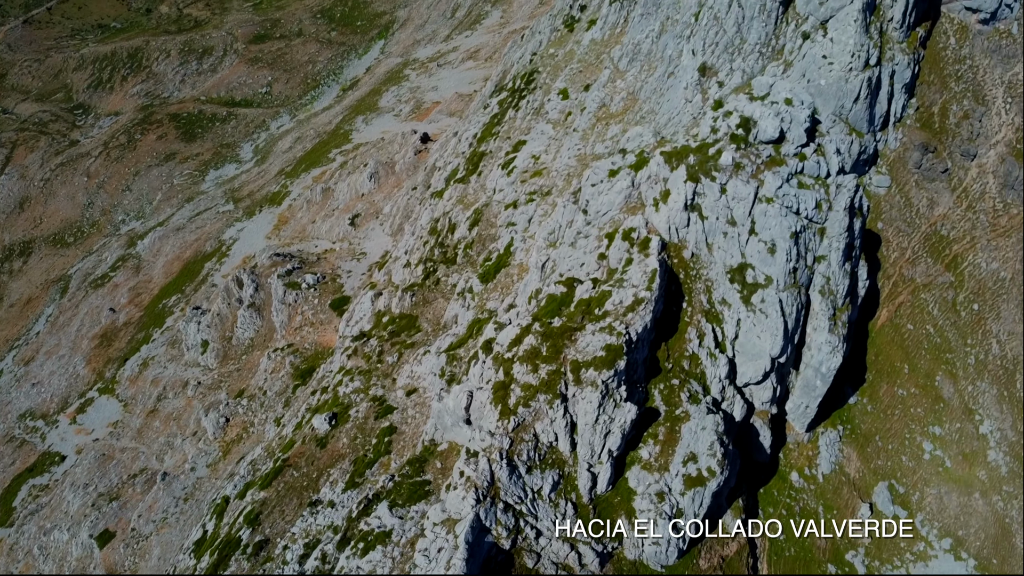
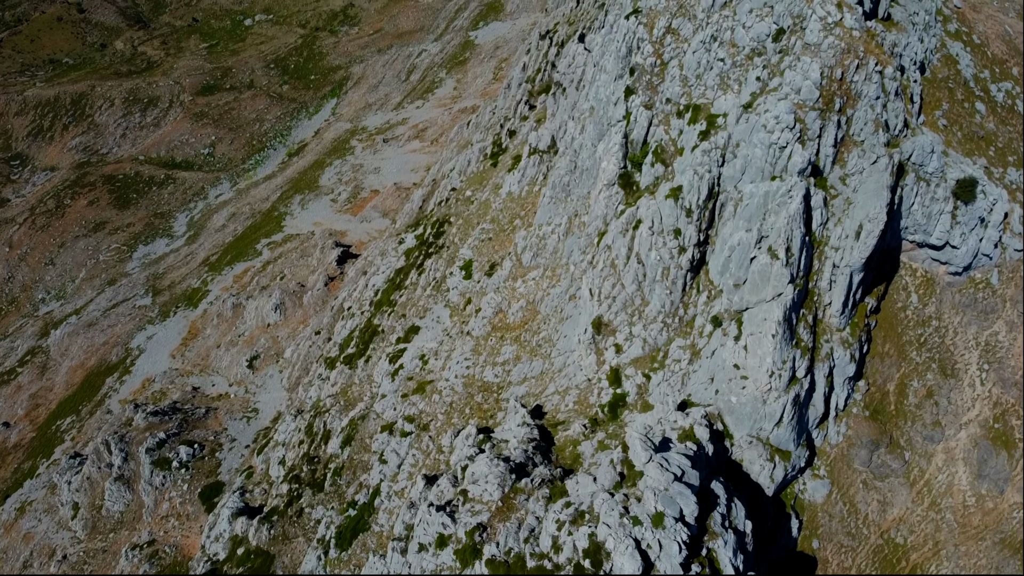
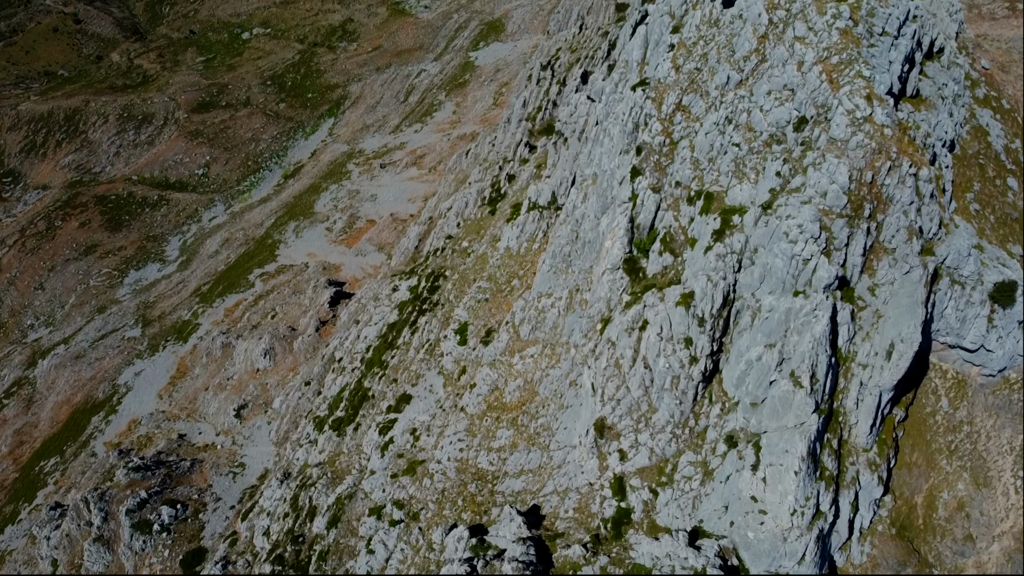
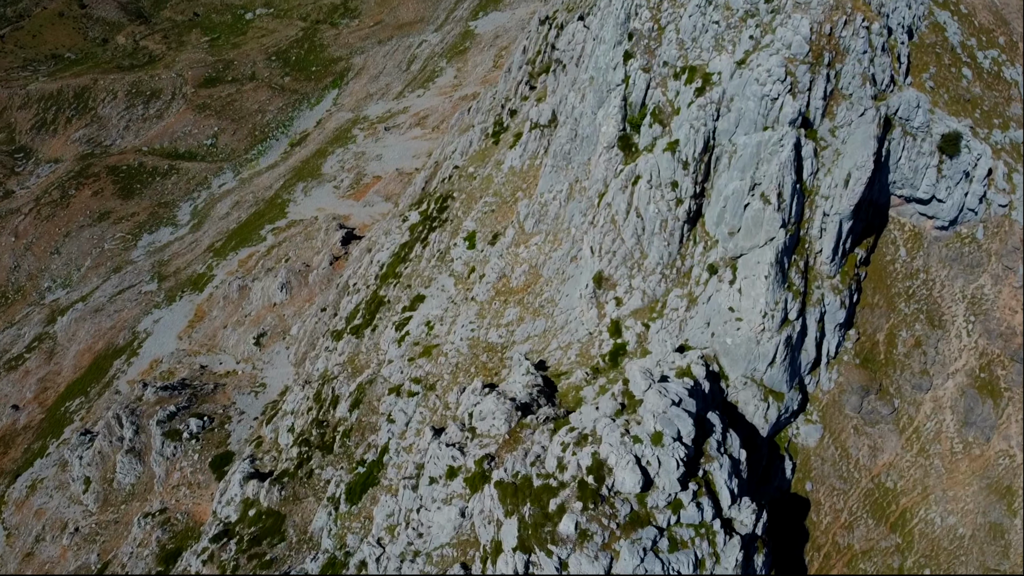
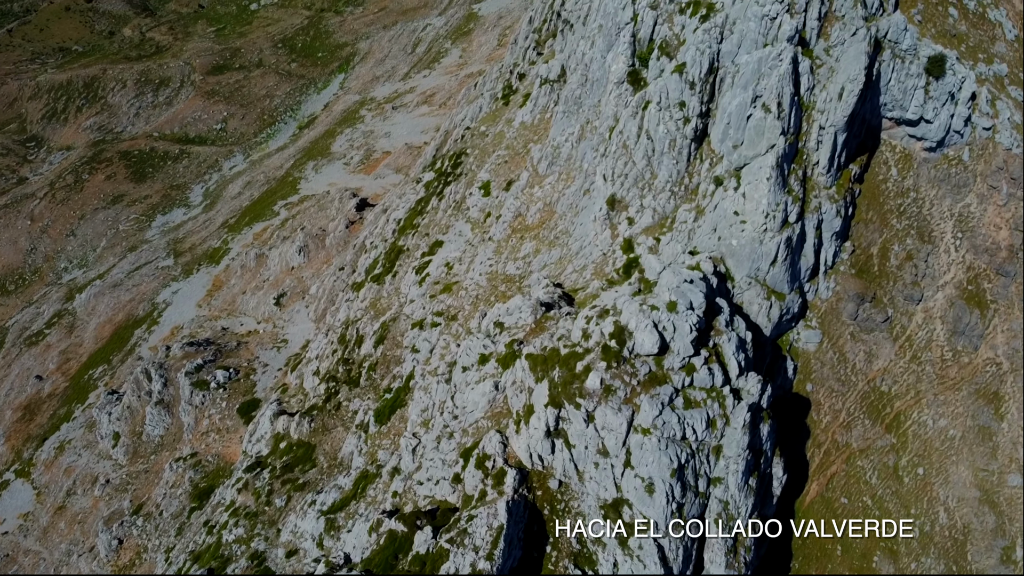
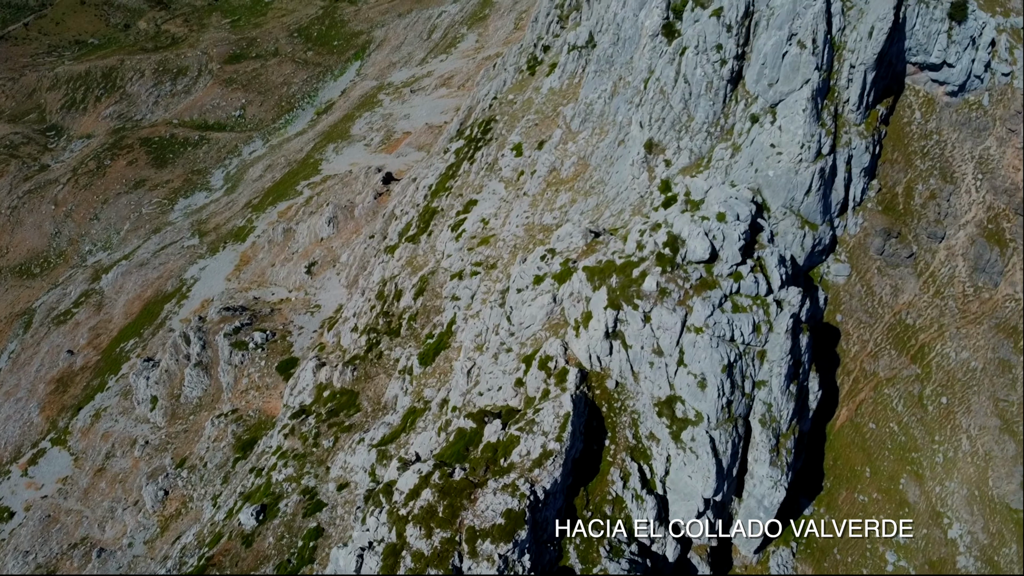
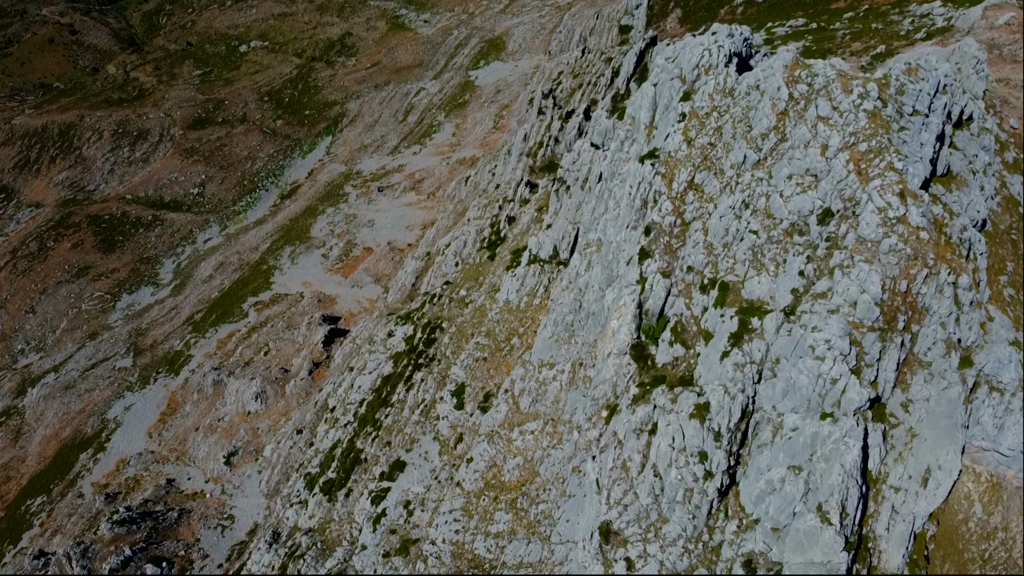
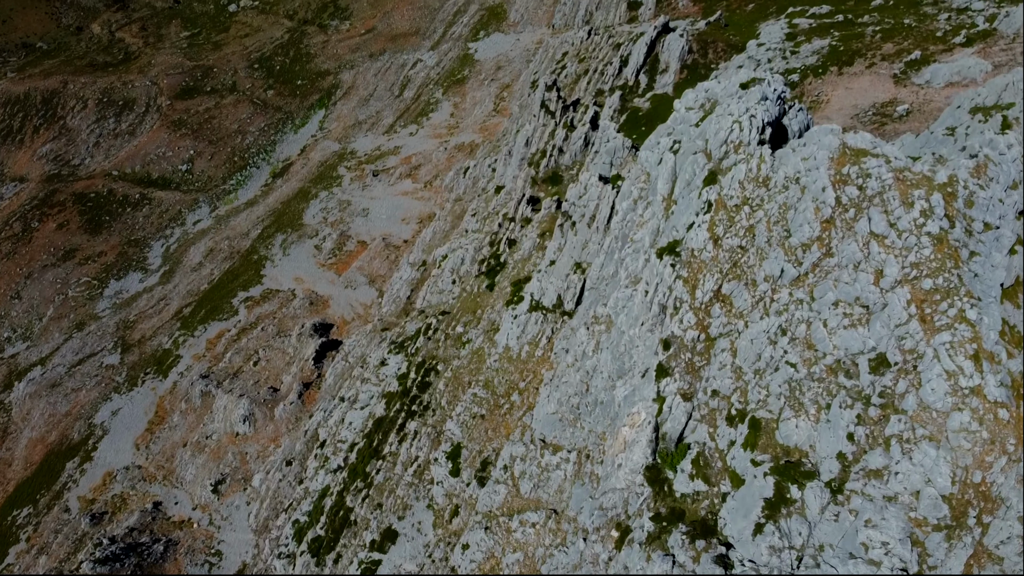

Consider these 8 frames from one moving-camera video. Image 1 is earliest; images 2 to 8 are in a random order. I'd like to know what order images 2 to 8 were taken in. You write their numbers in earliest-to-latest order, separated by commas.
6, 5, 4, 2, 3, 7, 8
